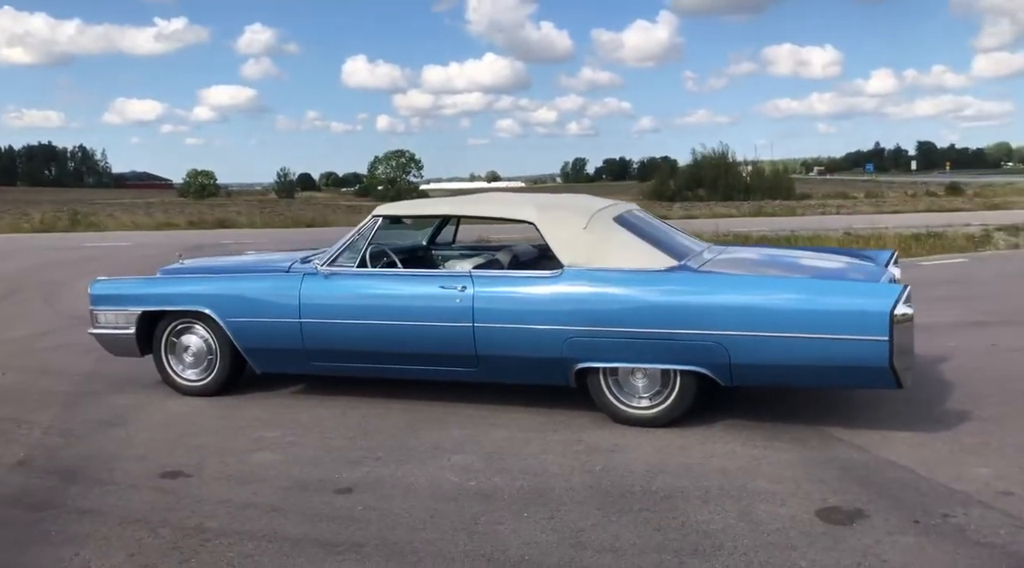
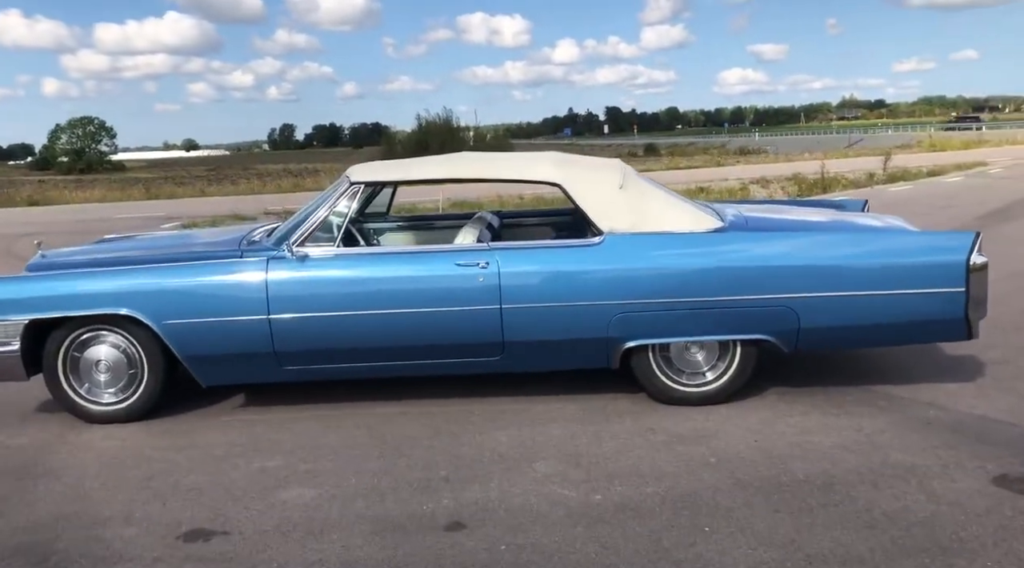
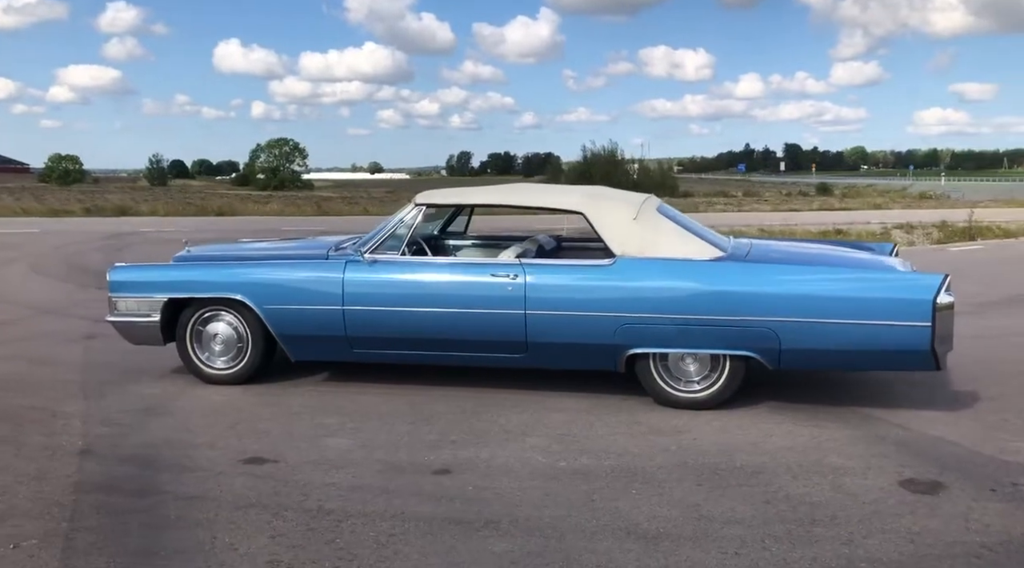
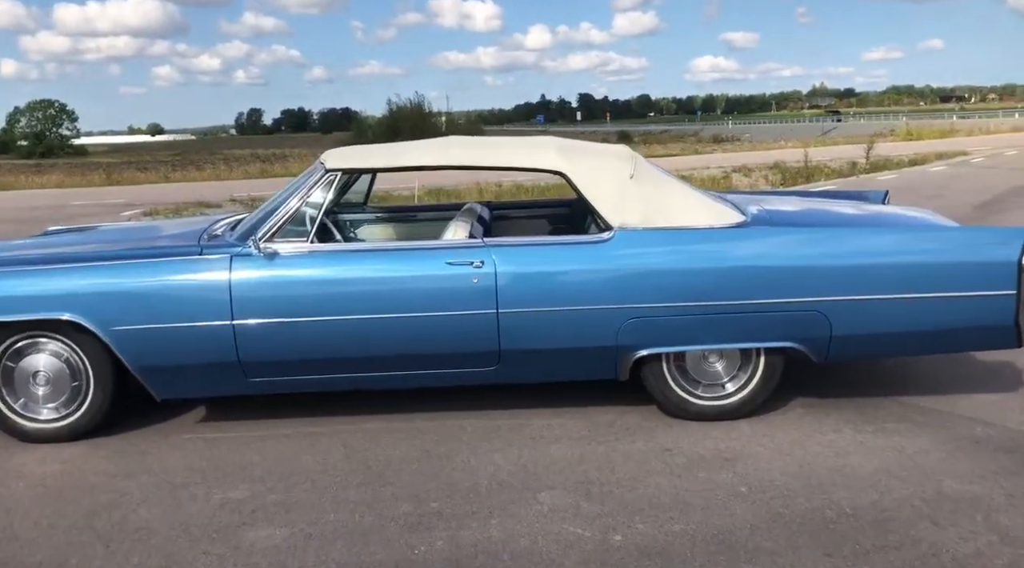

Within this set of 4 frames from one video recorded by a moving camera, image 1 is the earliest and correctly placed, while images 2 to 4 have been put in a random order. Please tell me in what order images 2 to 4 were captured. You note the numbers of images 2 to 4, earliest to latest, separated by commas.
3, 2, 4
